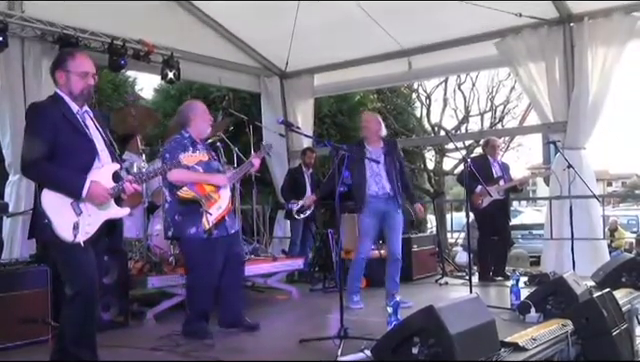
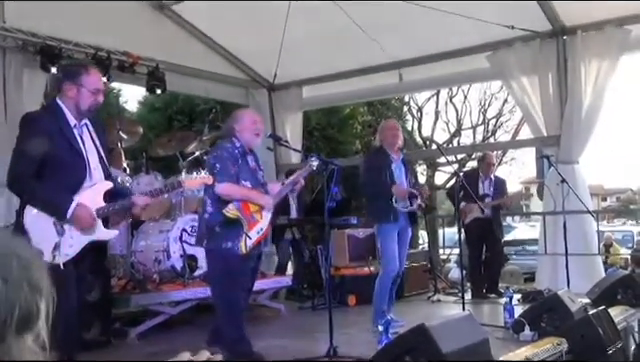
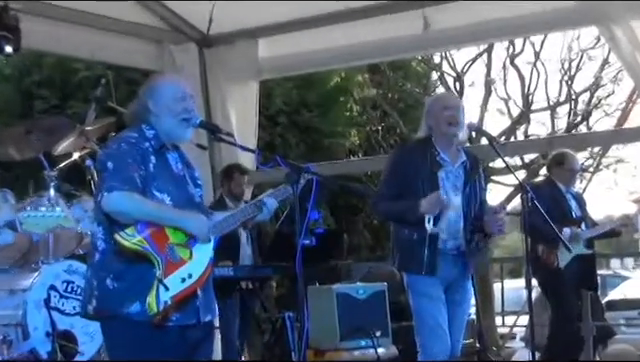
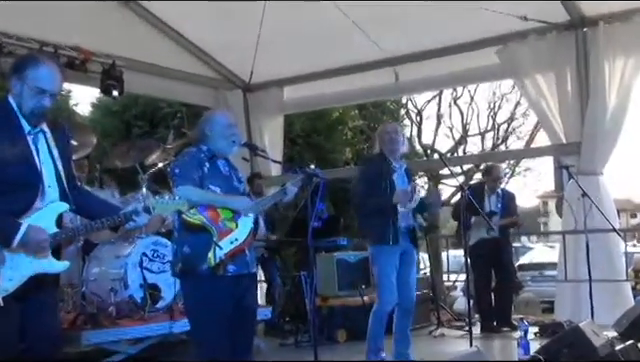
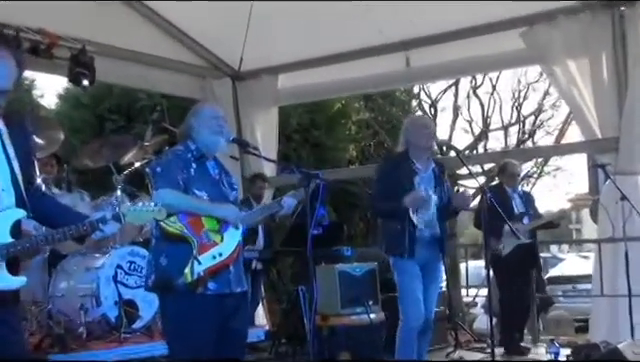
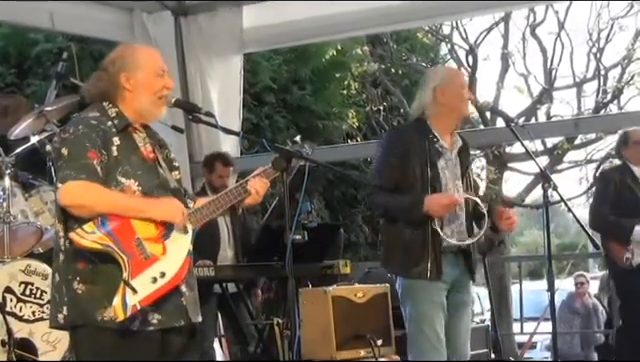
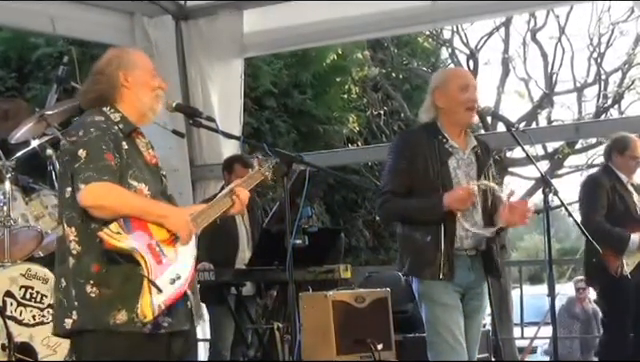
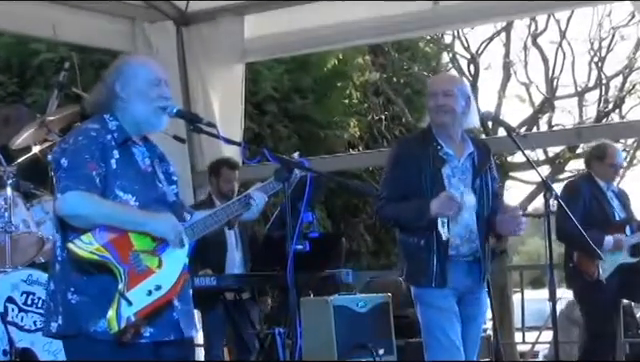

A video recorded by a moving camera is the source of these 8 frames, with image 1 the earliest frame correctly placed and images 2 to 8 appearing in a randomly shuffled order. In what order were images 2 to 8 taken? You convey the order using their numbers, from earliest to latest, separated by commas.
2, 4, 5, 3, 8, 7, 6
